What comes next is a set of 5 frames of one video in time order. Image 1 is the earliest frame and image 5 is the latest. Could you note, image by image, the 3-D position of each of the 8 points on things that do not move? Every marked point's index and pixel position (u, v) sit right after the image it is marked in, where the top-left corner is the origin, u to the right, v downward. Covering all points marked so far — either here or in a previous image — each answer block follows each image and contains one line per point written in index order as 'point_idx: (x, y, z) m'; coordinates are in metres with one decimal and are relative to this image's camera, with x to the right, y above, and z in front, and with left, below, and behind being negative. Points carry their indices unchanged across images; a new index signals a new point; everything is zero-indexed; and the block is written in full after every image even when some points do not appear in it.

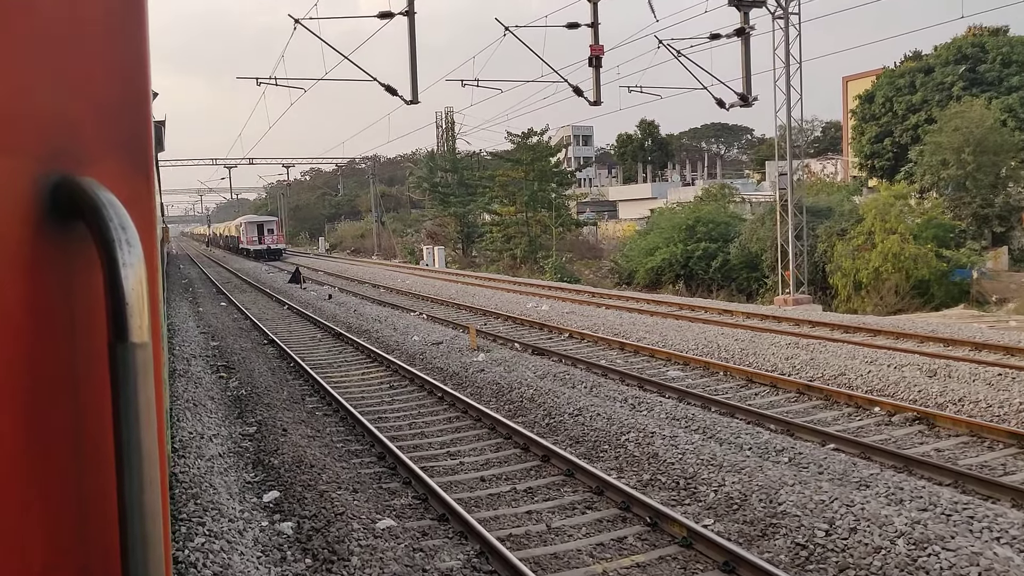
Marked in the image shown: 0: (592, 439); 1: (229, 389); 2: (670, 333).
0: (+0.8, -1.4, +6.7) m
1: (-3.9, -1.4, +9.8) m
2: (+2.6, -0.8, +11.8) m
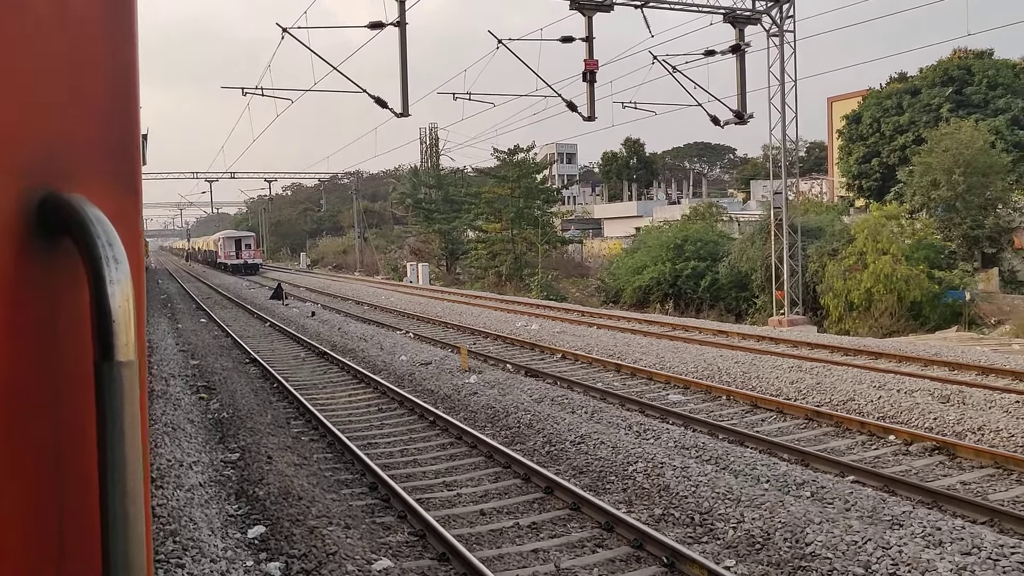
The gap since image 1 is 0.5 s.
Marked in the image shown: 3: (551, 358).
0: (+0.8, -1.6, +6.4) m
1: (-4.0, -1.6, +9.3) m
2: (+2.5, -1.1, +11.5) m
3: (+0.7, -1.2, +12.1) m
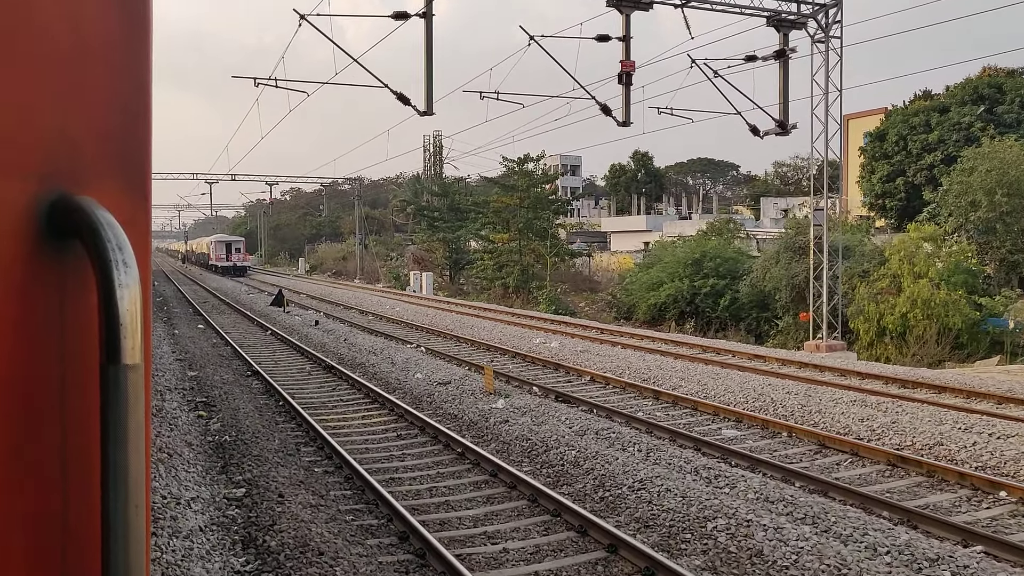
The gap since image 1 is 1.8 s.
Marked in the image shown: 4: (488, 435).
0: (+1.2, -1.8, +5.4) m
1: (-3.6, -1.7, +8.3) m
2: (+2.9, -1.4, +10.6) m
3: (+1.1, -1.5, +11.2) m
4: (-0.3, -1.7, +8.1) m
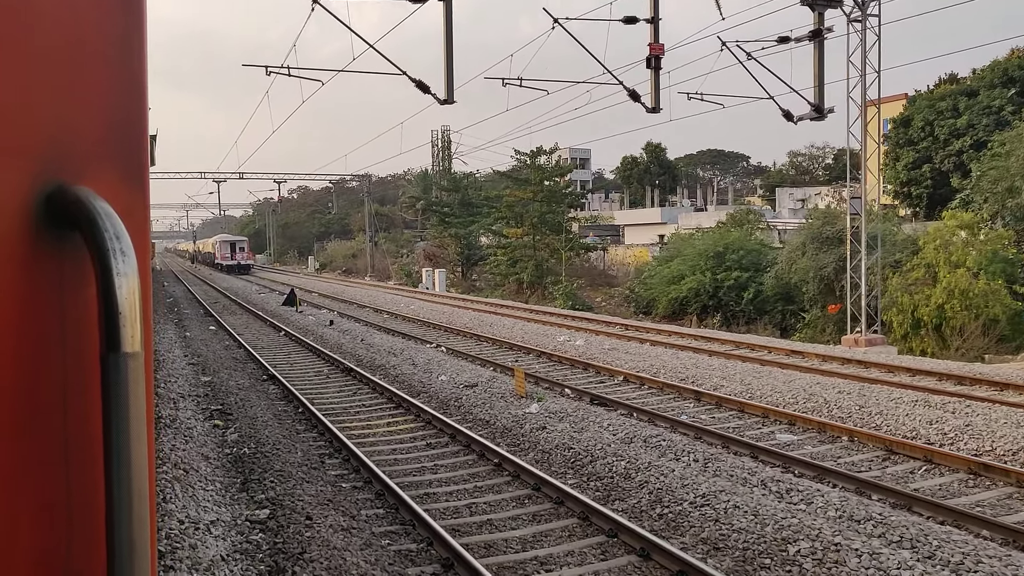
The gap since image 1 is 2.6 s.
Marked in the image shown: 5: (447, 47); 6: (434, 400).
0: (+1.6, -1.8, +4.9) m
1: (-3.1, -1.7, +7.8) m
2: (+3.3, -1.3, +10.0) m
3: (+1.5, -1.4, +10.6) m
4: (+0.1, -1.7, +7.6) m
5: (-1.0, +3.6, +10.6) m
6: (-1.1, -1.6, +9.9) m
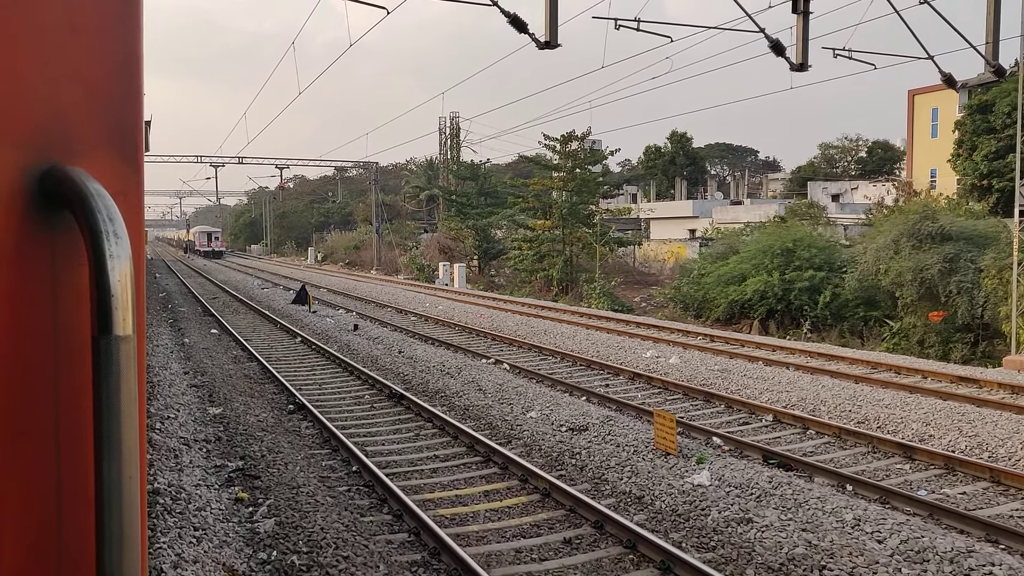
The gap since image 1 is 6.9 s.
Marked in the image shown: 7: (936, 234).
0: (+2.9, -1.9, +2.2) m
1: (-1.8, -1.8, +5.1) m
2: (+4.7, -1.4, +7.3) m
3: (+2.8, -1.5, +8.0) m
4: (+1.5, -1.8, +4.9) m
5: (+0.4, +3.5, +7.9) m
6: (+0.2, -1.7, +7.2) m
7: (+10.3, +1.3, +17.3) m
